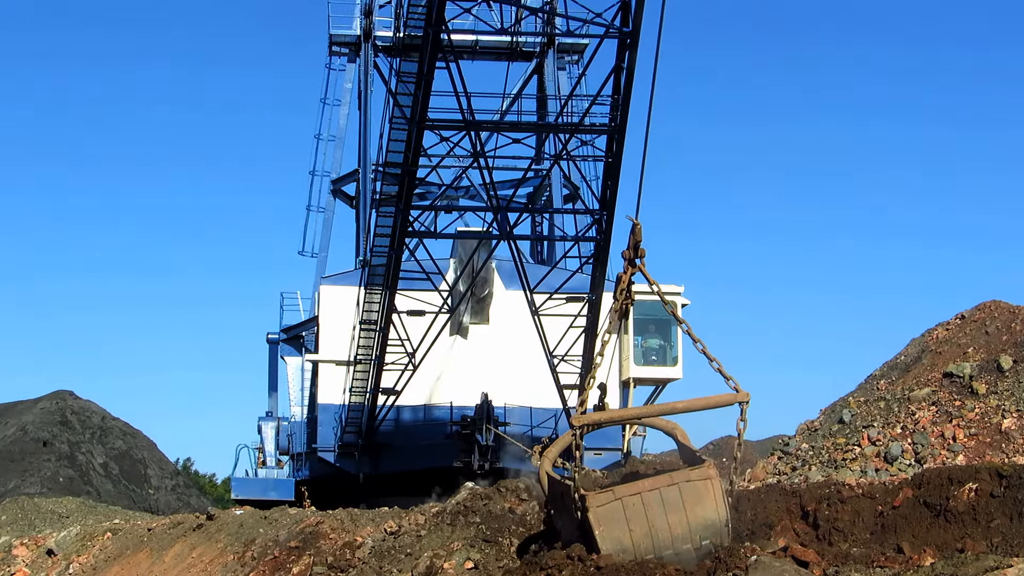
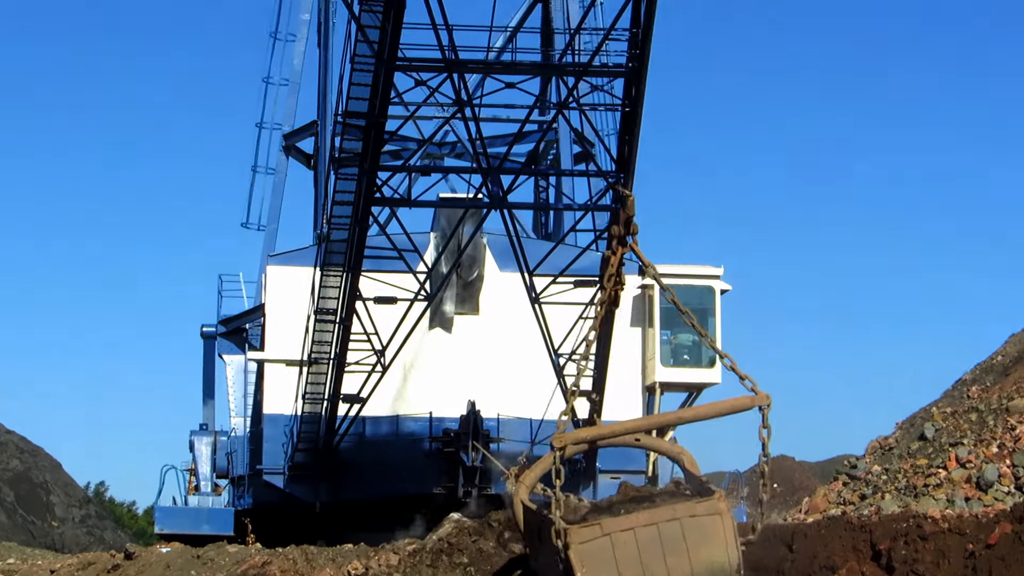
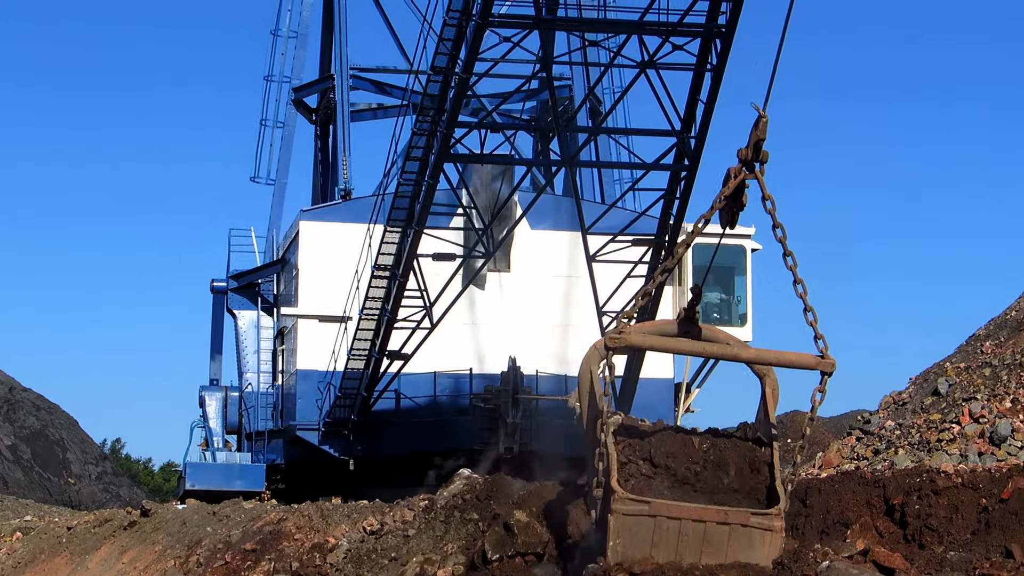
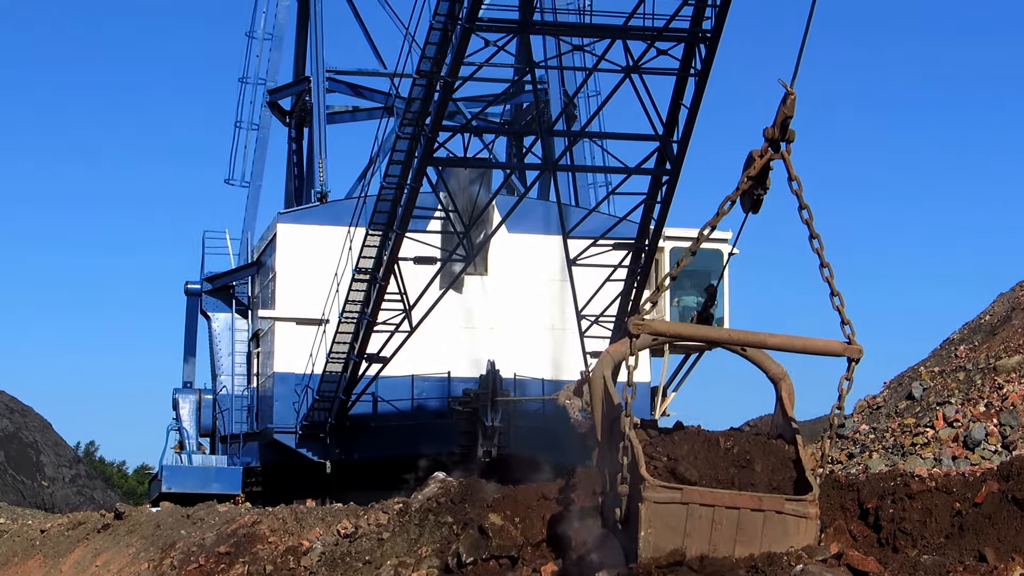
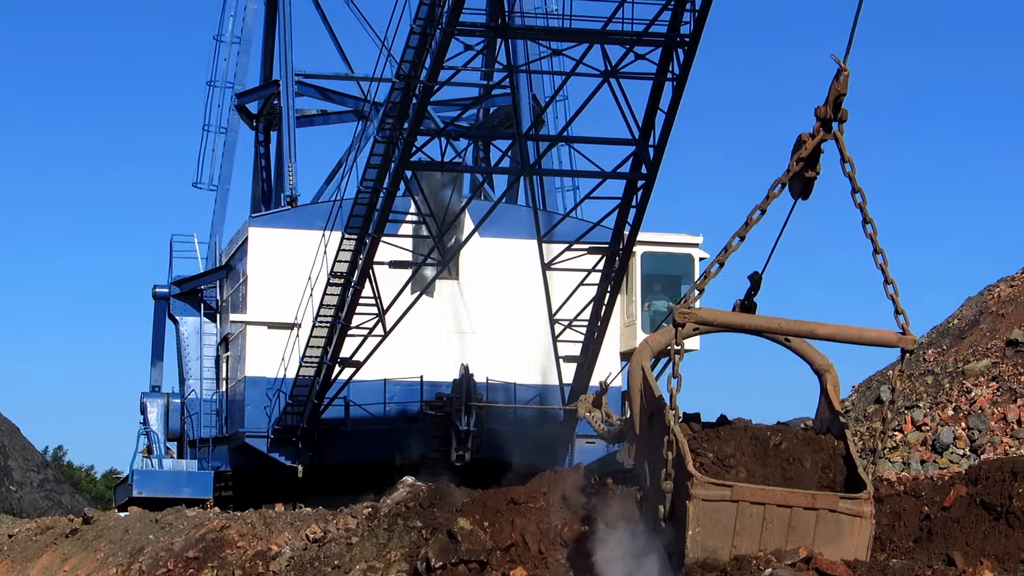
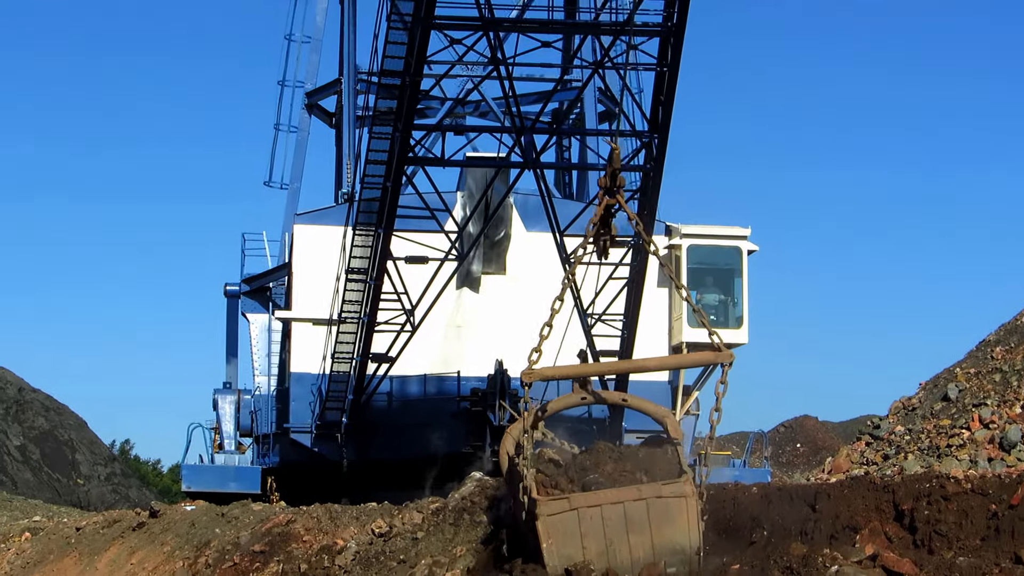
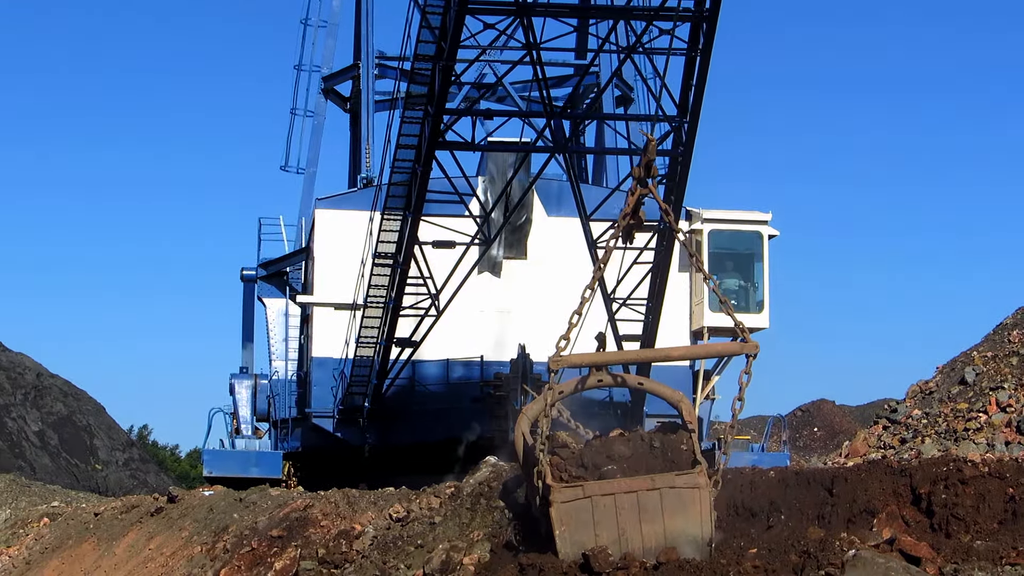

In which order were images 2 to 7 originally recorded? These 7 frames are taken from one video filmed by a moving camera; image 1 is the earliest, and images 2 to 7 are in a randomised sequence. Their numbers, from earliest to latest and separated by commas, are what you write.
2, 6, 7, 3, 4, 5
